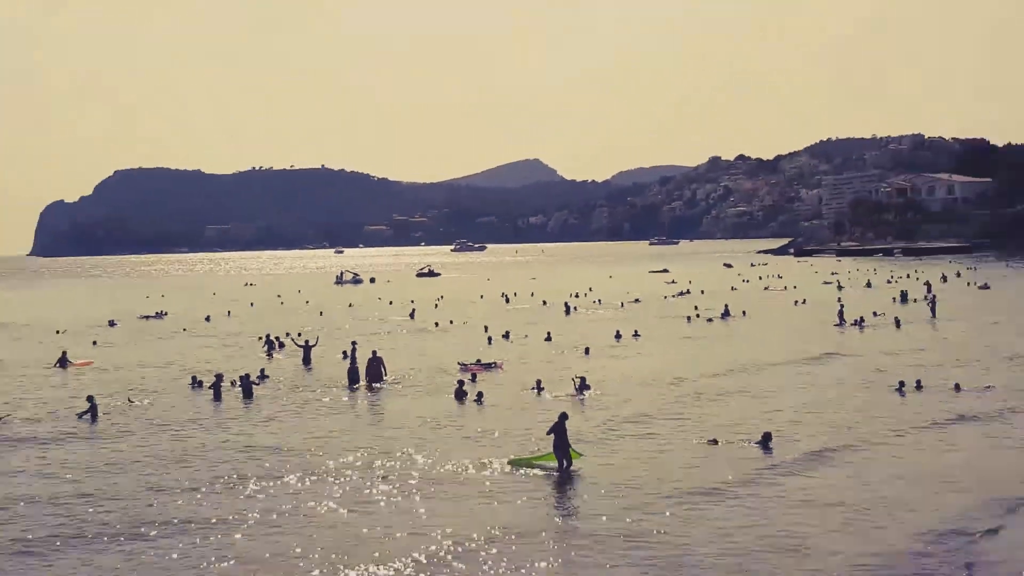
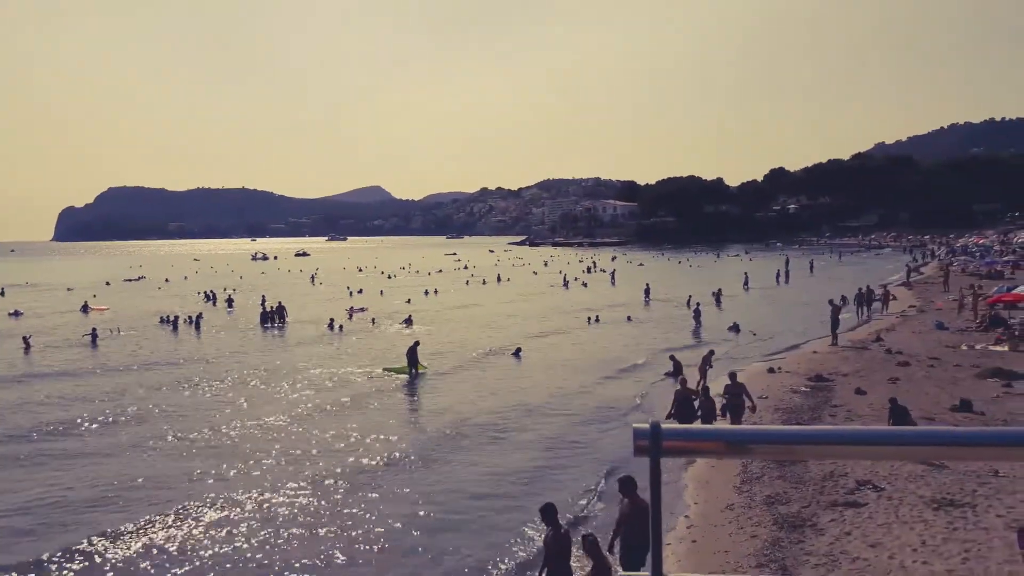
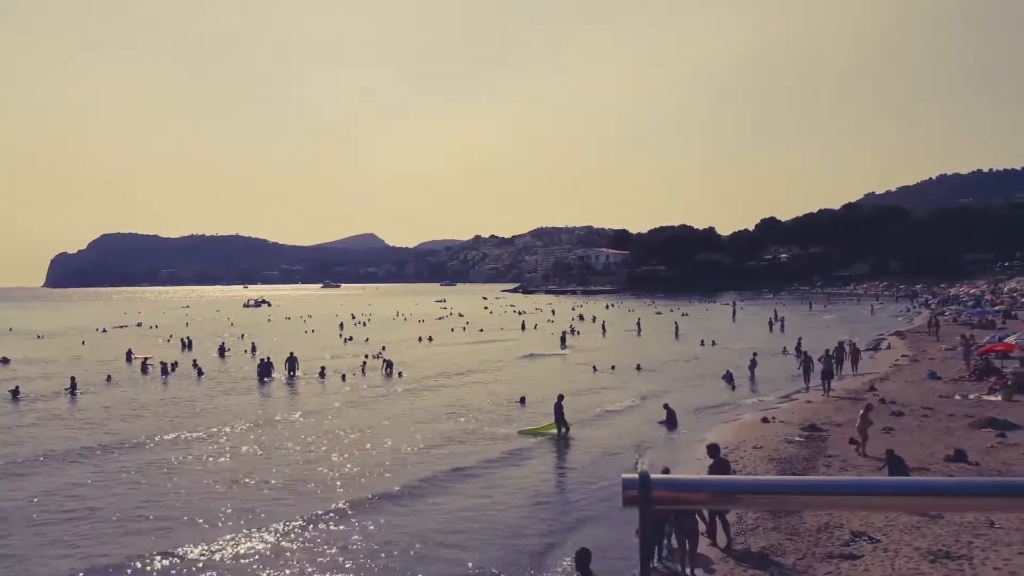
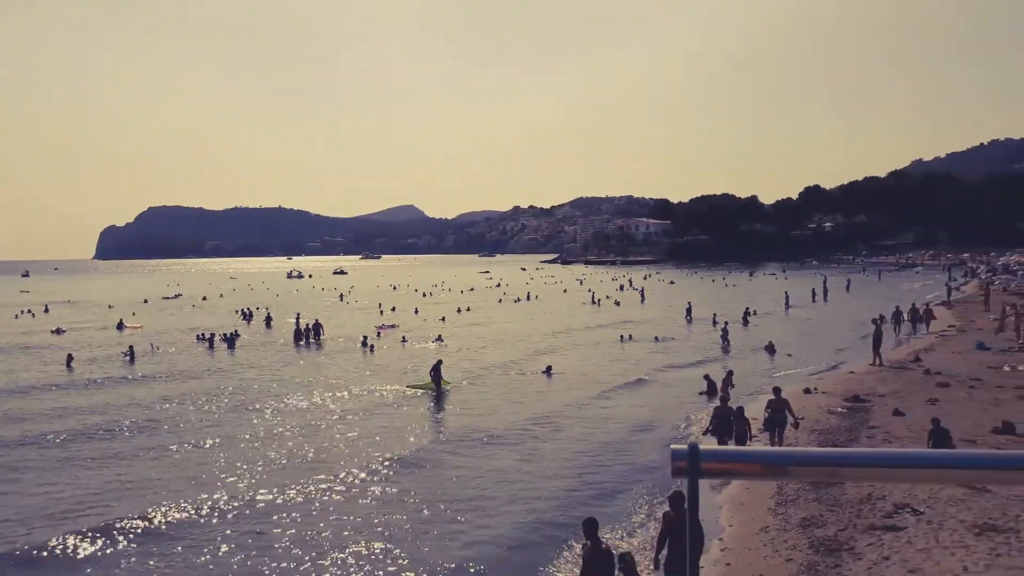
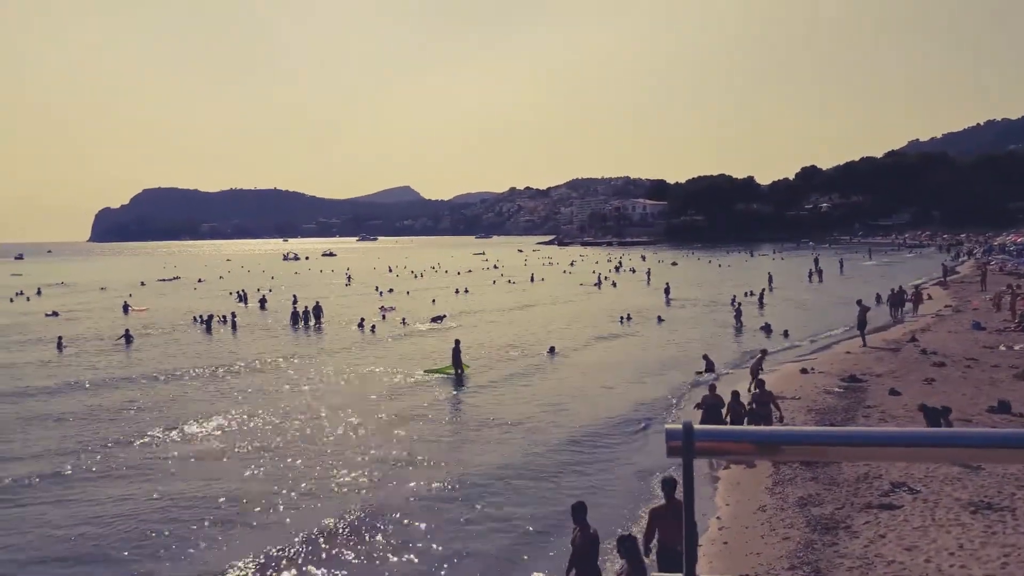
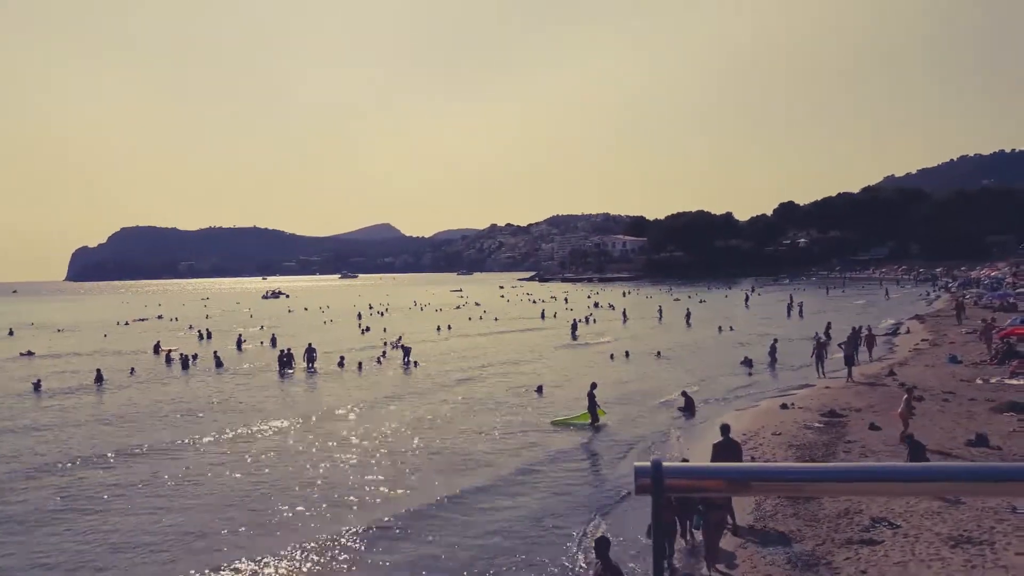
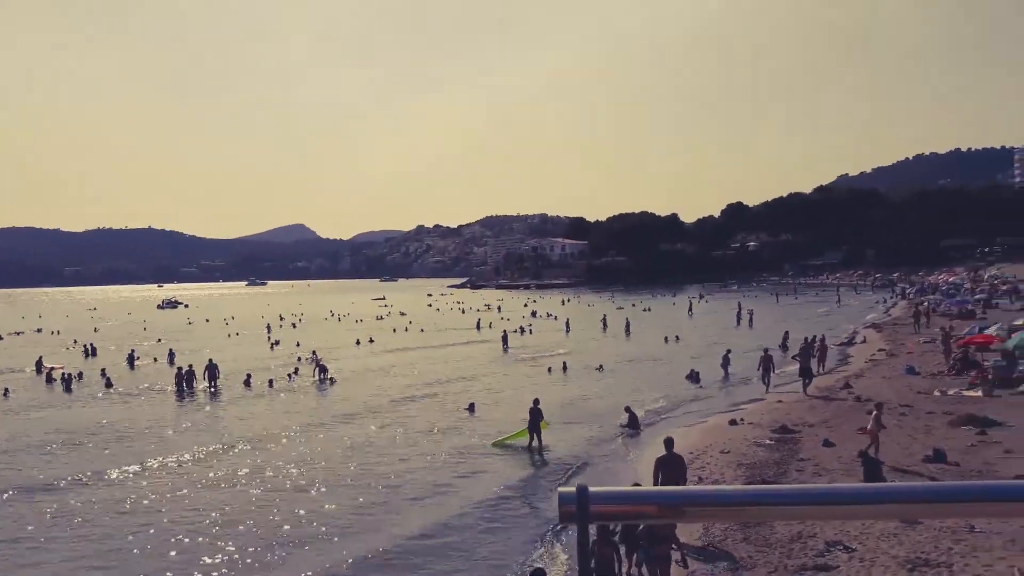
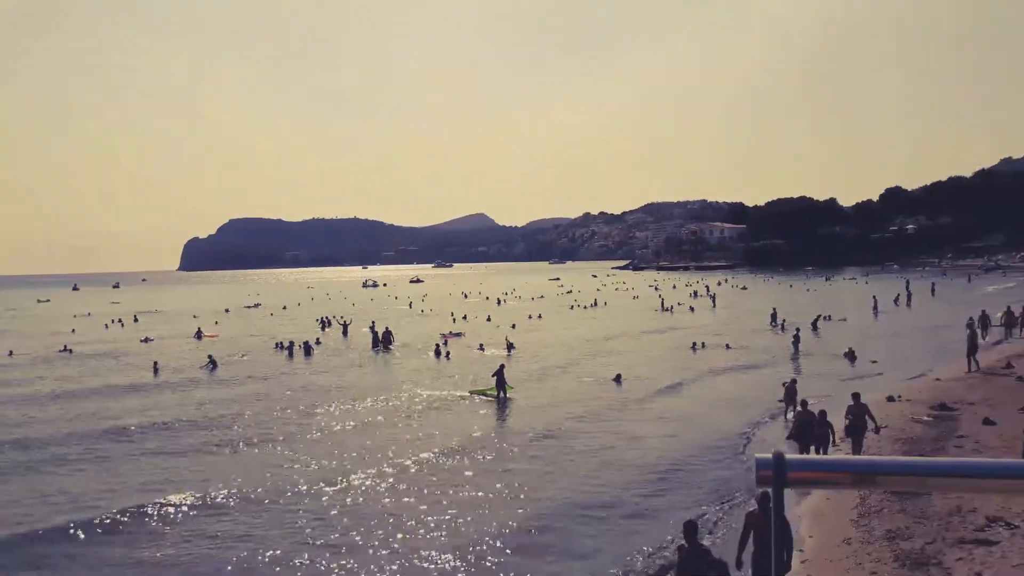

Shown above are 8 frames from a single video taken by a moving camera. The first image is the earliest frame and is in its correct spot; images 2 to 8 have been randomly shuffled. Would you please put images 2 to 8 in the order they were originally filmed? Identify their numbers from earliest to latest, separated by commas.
8, 4, 2, 5, 3, 6, 7
